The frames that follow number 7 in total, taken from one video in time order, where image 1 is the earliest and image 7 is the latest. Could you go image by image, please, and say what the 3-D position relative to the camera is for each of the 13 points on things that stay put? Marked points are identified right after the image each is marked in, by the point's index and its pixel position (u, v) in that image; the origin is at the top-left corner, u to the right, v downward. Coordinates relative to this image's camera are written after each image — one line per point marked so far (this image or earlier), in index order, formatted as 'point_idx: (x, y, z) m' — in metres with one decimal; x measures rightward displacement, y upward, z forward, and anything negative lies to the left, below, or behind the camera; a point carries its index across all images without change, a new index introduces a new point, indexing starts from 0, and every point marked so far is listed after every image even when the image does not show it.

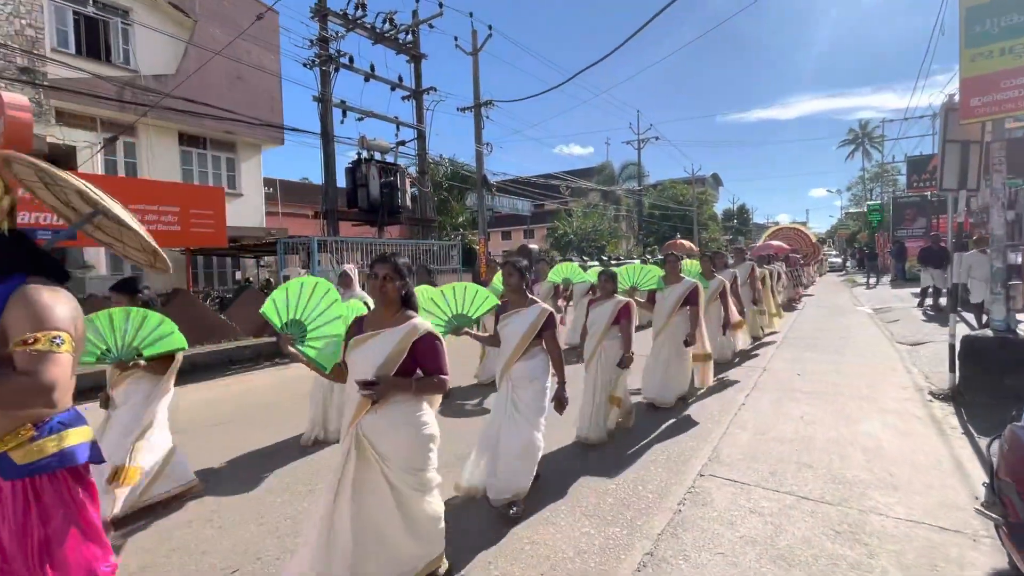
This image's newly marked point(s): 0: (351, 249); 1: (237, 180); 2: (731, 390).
0: (-4.0, +1.0, +11.9) m
1: (-9.8, +3.9, +17.3) m
2: (+3.0, -1.4, +6.7) m
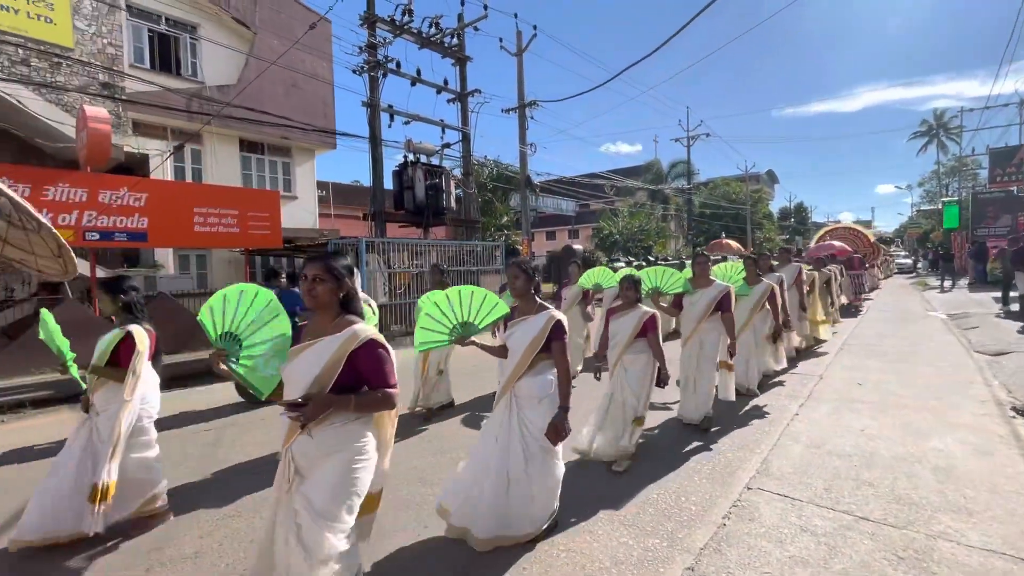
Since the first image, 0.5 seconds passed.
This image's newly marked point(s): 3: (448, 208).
0: (-2.9, +1.0, +12.2) m
1: (-8.2, +3.9, +18.1) m
2: (+3.6, -1.5, +6.3) m
3: (-1.8, +2.2, +13.3) m
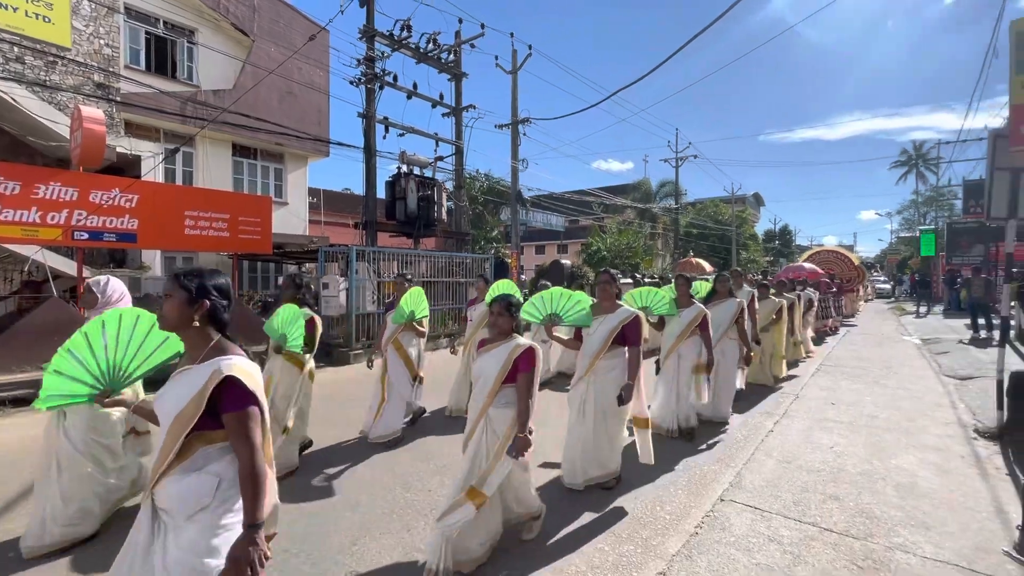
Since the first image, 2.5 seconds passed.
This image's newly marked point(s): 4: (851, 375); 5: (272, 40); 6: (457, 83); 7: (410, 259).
0: (-3.2, +0.8, +12.3) m
1: (-8.6, +3.7, +18.2) m
2: (+3.4, -1.8, +6.5) m
3: (-2.0, +1.9, +13.4) m
4: (+6.6, -1.7, +9.3) m
5: (-8.7, +9.0, +17.4) m
6: (-1.7, +6.2, +14.6) m
7: (-2.8, +0.8, +12.9) m
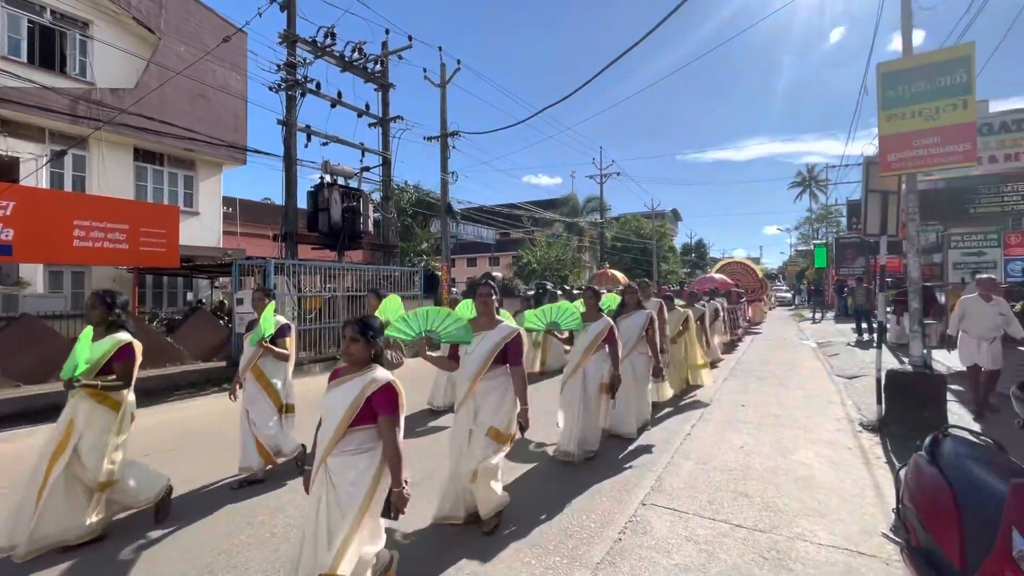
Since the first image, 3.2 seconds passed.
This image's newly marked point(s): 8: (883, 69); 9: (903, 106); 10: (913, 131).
0: (-5.0, +0.4, +11.7) m
1: (-11.1, +3.1, +16.9) m
2: (+2.4, -1.9, +6.9) m
3: (-4.0, +1.5, +13.0) m
4: (+5.2, -1.9, +10.1) m
5: (-11.2, +8.4, +16.3) m
6: (-3.8, +5.8, +14.4) m
7: (-4.6, +0.4, +12.4) m
8: (+5.0, +2.9, +6.5) m
9: (+5.2, +2.4, +6.4) m
10: (+5.3, +2.1, +6.3) m
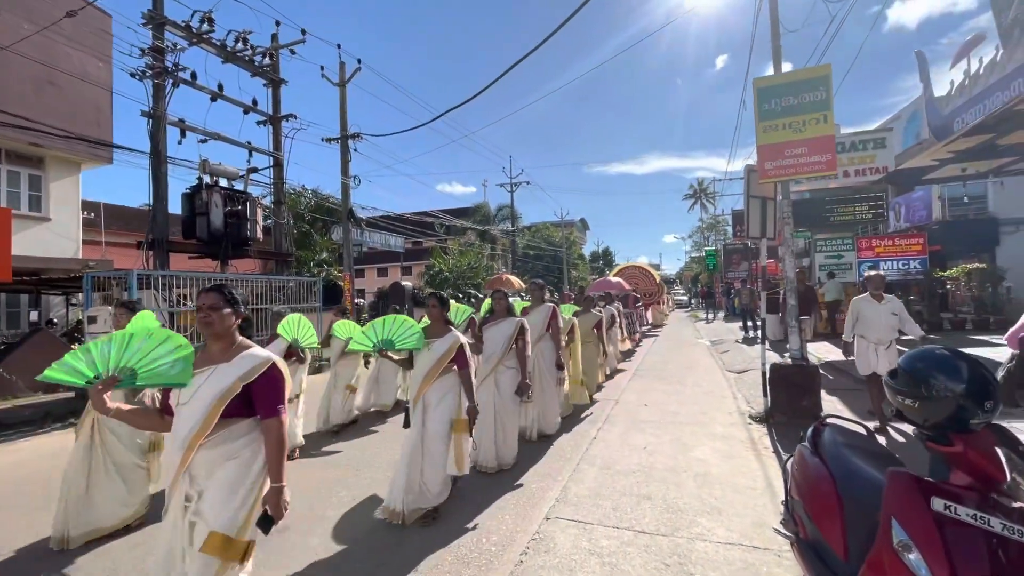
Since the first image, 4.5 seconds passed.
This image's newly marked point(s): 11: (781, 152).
0: (-7.1, +0.1, +10.4) m
1: (-14.1, +2.6, +14.4) m
2: (+1.0, -2.0, +6.9) m
3: (-6.4, +1.2, +11.8) m
4: (+3.2, -1.9, +10.5) m
5: (-14.2, +7.9, +13.9) m
6: (-6.6, +5.5, +13.3) m
7: (-6.8, +0.1, +11.1) m
8: (+3.6, +2.9, +7.0) m
9: (+3.8, +2.4, +6.9) m
10: (+3.9, +2.1, +6.9) m
11: (+3.9, +1.9, +6.9) m
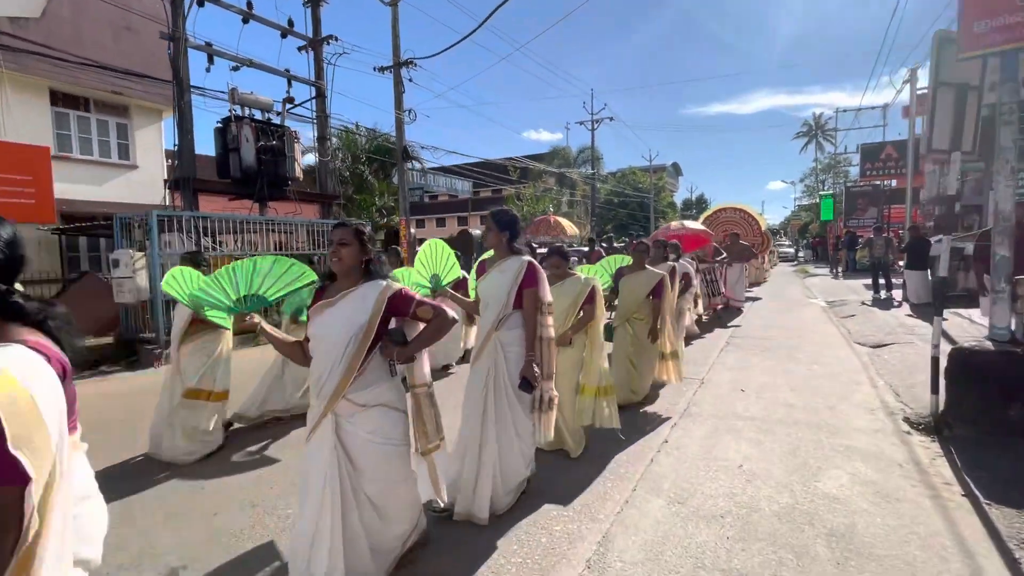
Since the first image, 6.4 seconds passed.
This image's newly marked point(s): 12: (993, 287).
0: (-5.9, +1.2, +9.6) m
1: (-12.1, +4.3, +14.5) m
2: (+1.5, -1.4, +5.0) m
3: (-5.0, +2.5, +10.8) m
4: (+4.2, -1.0, +8.2) m
5: (-12.3, +9.5, +13.5) m
6: (-4.9, +6.9, +11.8) m
7: (-5.6, +1.3, +10.3) m
8: (+4.0, +3.5, +4.1) m
9: (+4.2, +2.9, +4.1) m
10: (+4.3, +2.6, +4.1) m
11: (+4.3, +2.5, +4.1) m
12: (+4.4, 0.0, +4.4) m
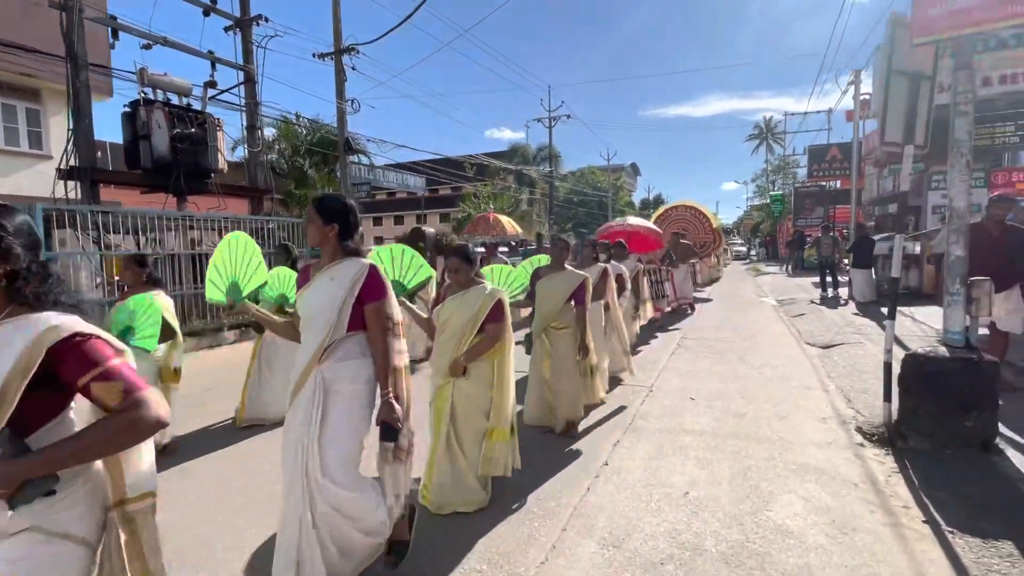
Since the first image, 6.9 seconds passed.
0: (-6.9, +1.2, +8.6) m
1: (-13.5, +4.2, +13.0) m
2: (+0.8, -1.4, +4.5) m
3: (-6.1, +2.4, +9.8) m
4: (+3.3, -1.0, +7.9) m
5: (-13.6, +9.4, +11.9) m
6: (-6.1, +6.8, +10.8) m
7: (-6.6, +1.2, +9.2) m
8: (+3.3, +3.5, +3.8) m
9: (+3.5, +2.9, +3.8) m
10: (+3.6, +2.6, +3.8) m
11: (+3.6, +2.4, +3.8) m
12: (+3.7, 0.0, +4.1) m
